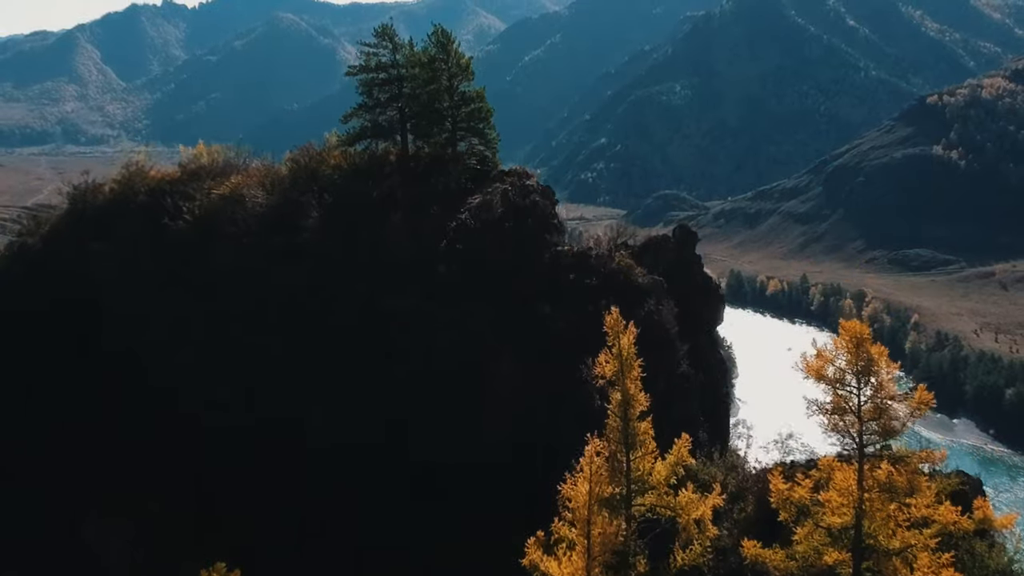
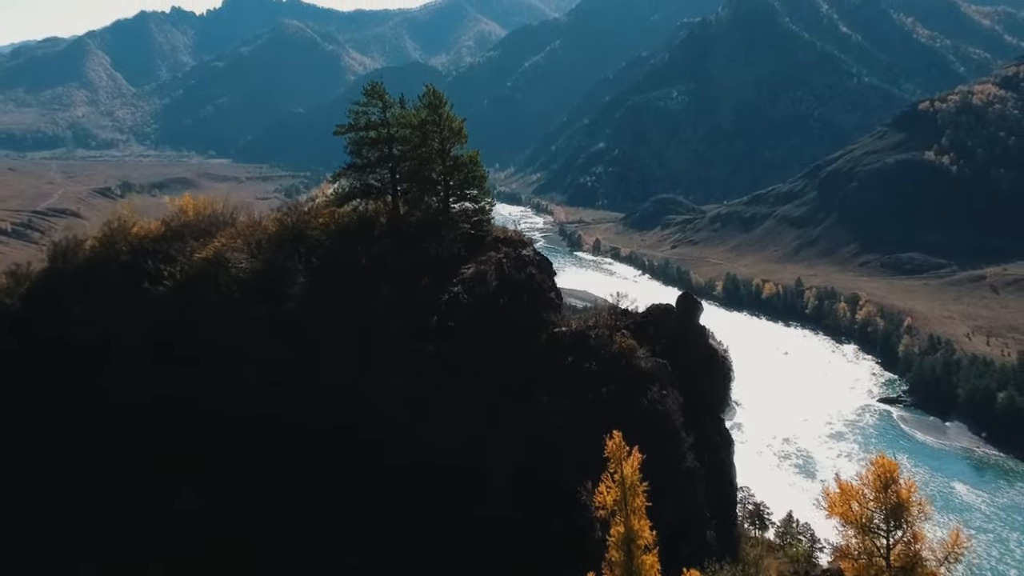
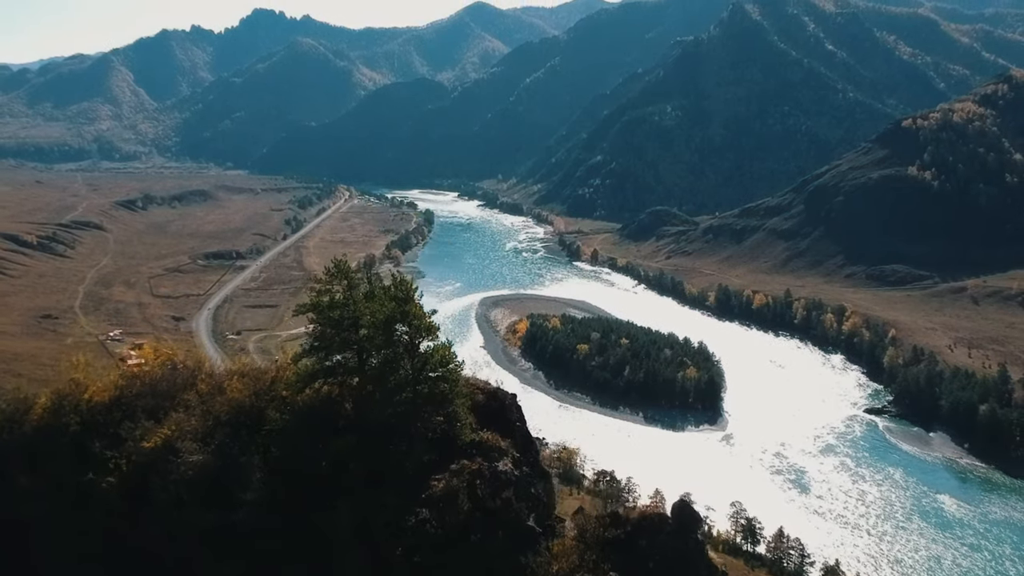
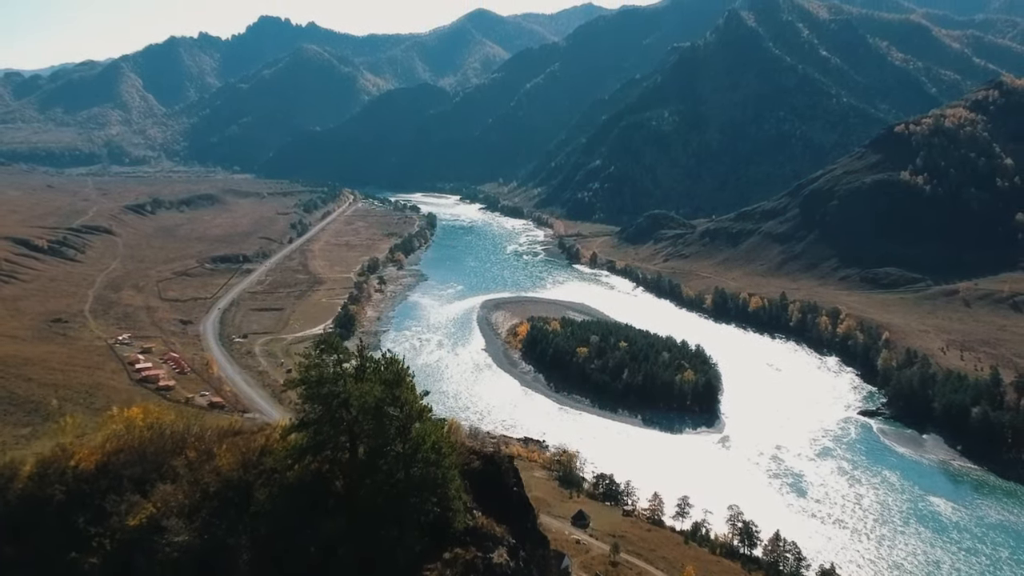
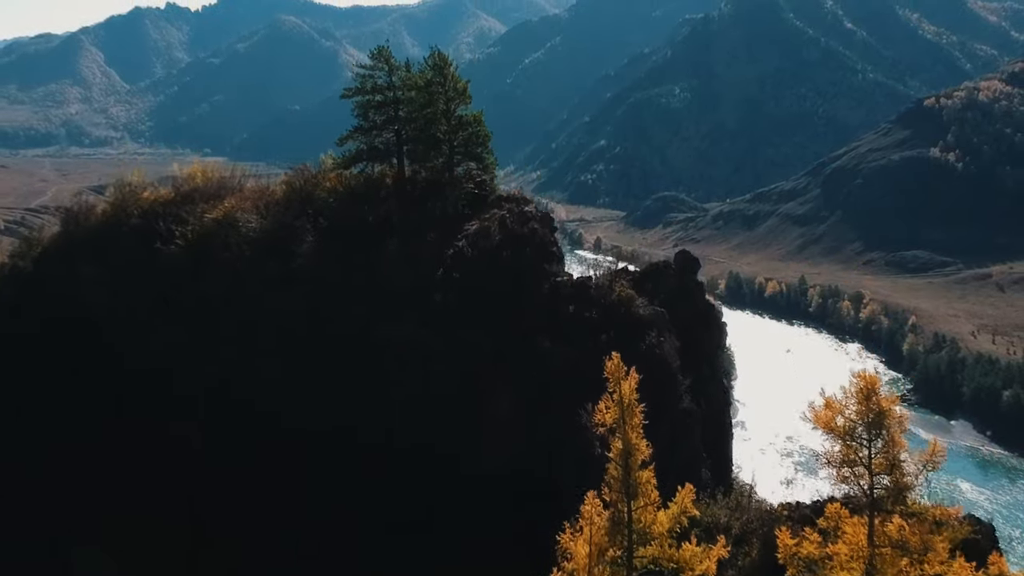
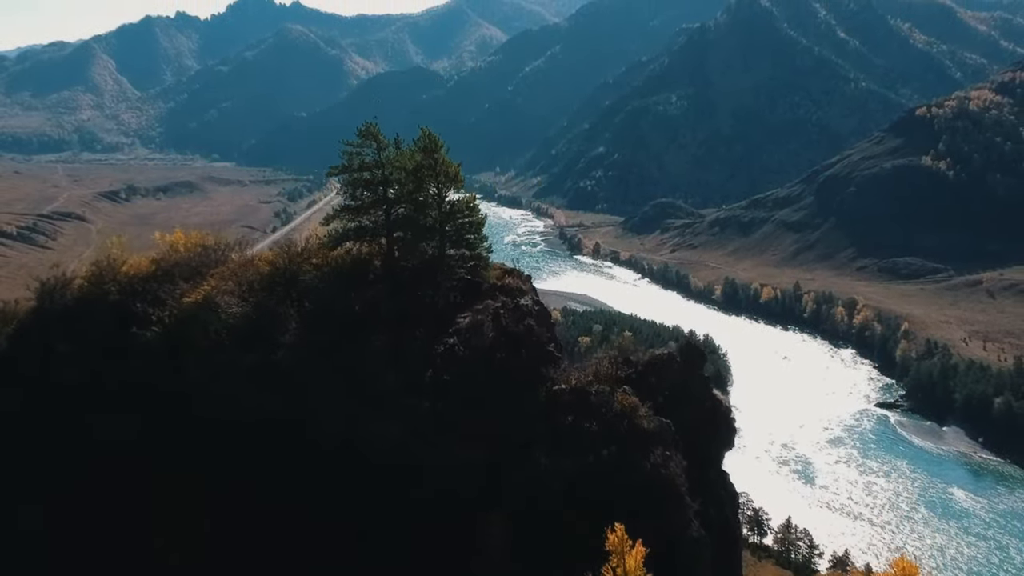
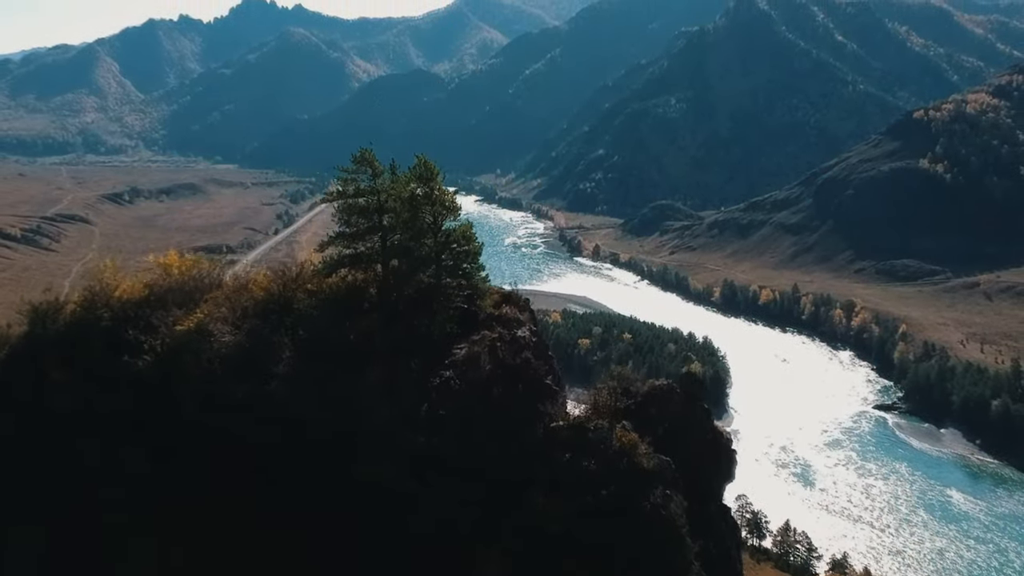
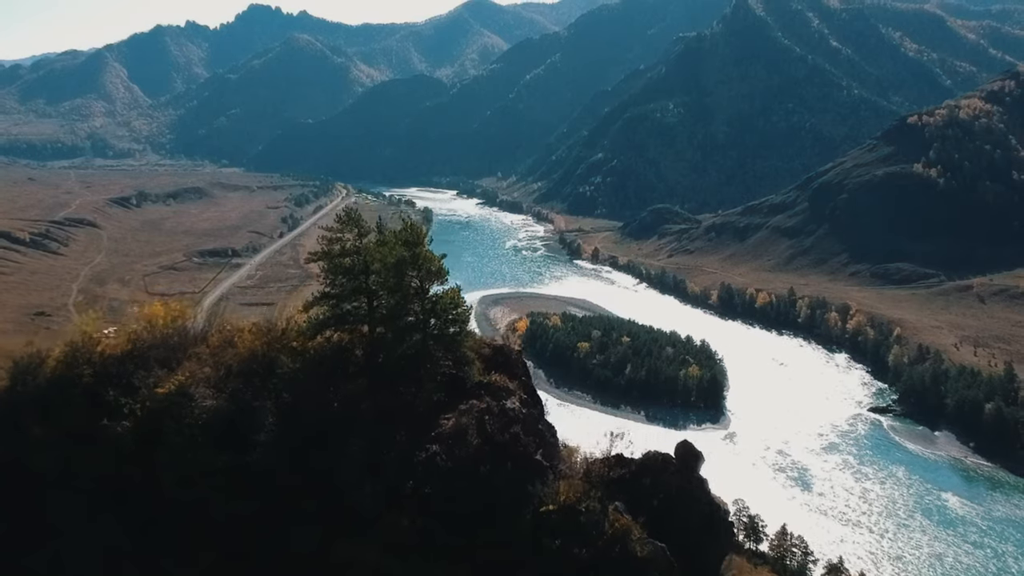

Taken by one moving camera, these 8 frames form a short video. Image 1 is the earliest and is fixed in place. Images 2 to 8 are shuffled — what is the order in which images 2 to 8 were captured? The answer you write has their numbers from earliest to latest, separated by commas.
5, 2, 6, 7, 8, 3, 4
